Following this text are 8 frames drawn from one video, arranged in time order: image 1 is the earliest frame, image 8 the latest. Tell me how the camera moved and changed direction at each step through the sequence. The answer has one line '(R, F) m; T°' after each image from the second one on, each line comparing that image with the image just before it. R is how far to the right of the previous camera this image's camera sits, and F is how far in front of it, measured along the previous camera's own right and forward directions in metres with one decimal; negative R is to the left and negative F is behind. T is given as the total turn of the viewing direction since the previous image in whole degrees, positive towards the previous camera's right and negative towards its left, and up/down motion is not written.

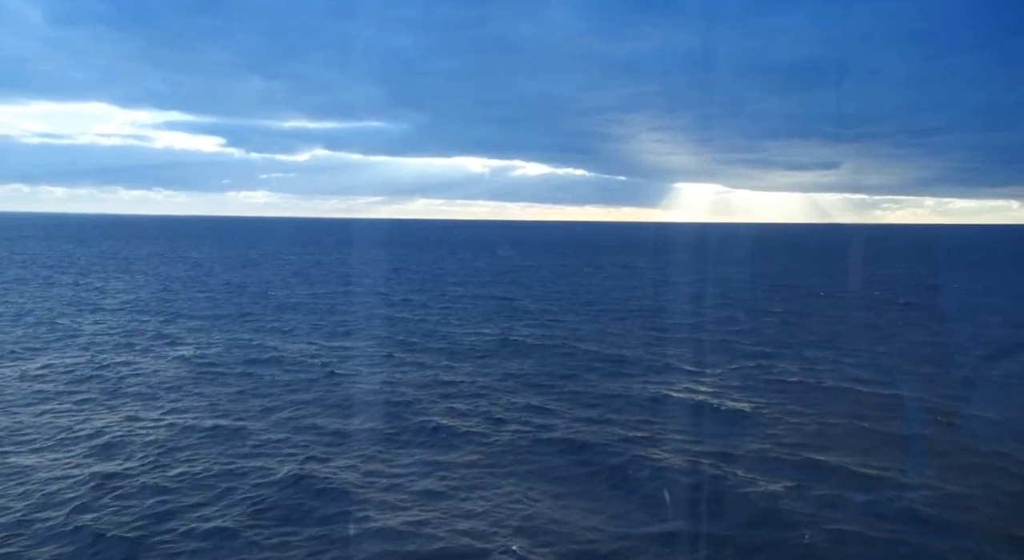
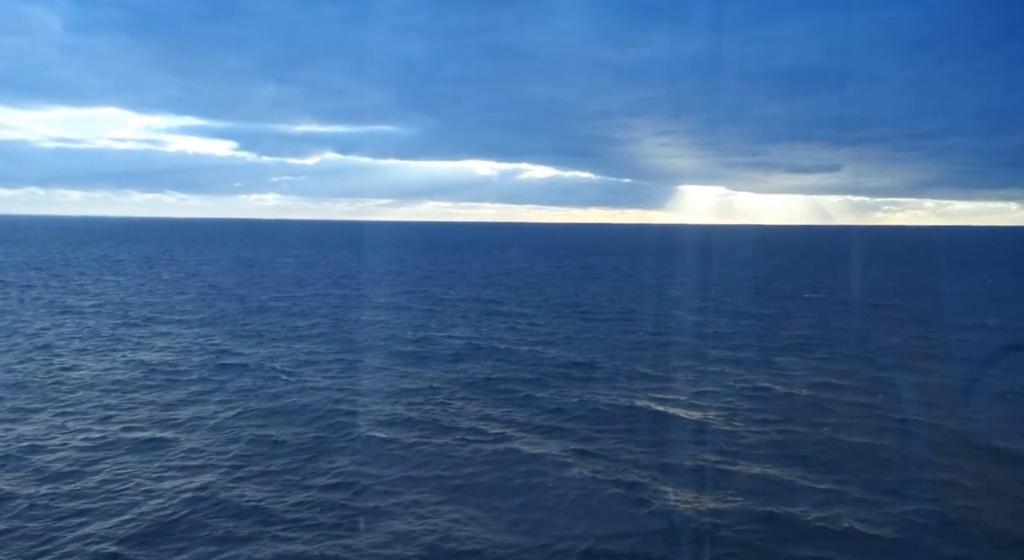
(-0.1, -0.9) m; 0°
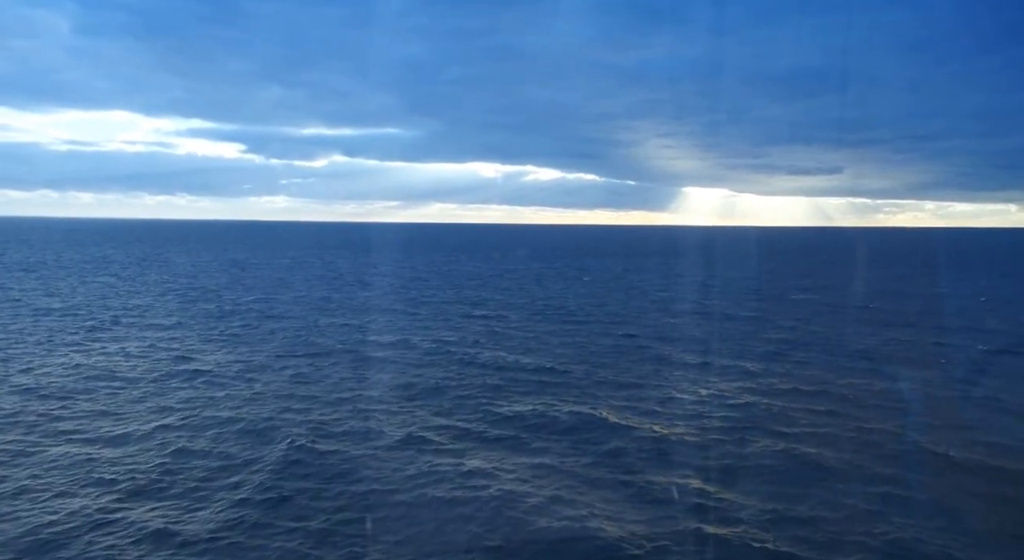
(0.0, -0.7) m; 0°
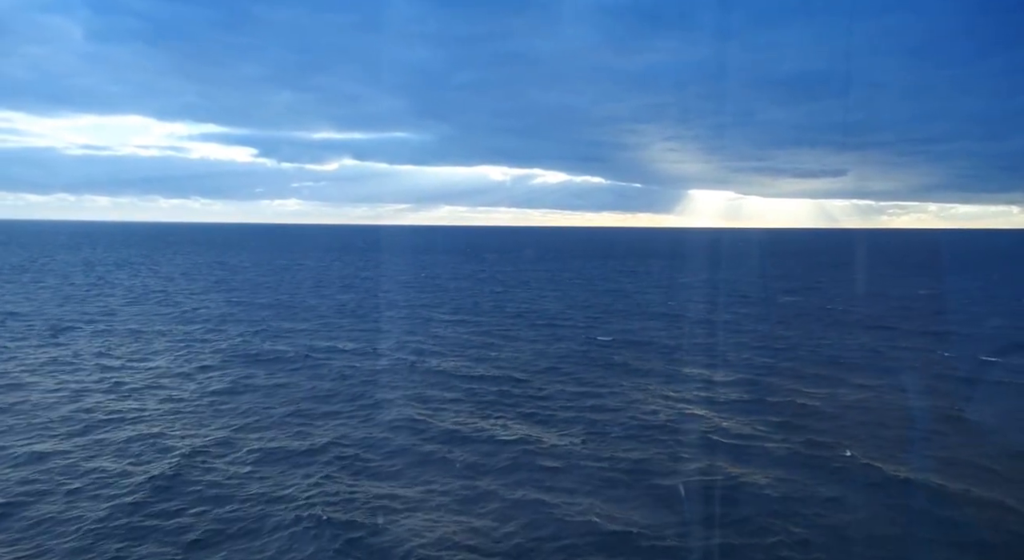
(0.0, -0.8) m; -1°
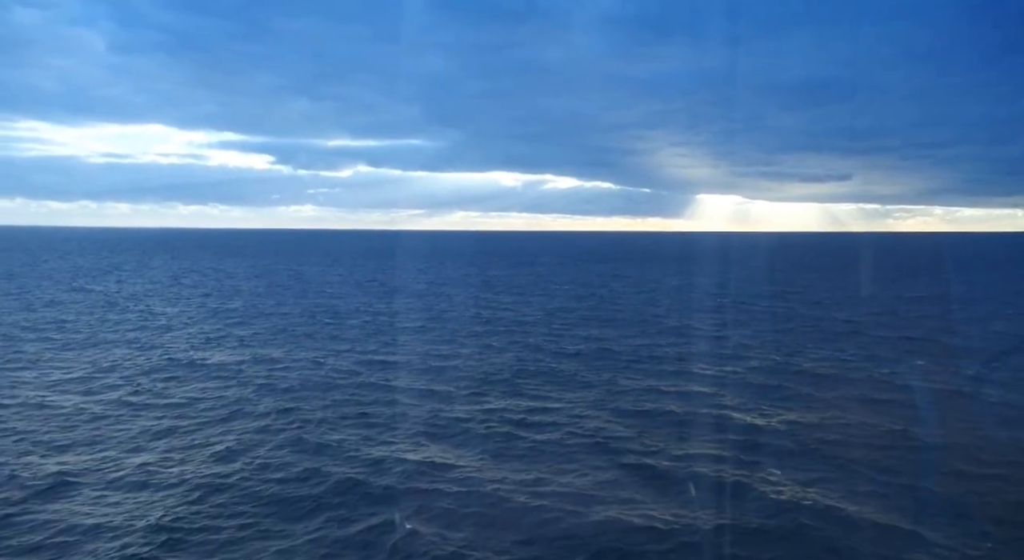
(+0.7, -0.9) m; -1°
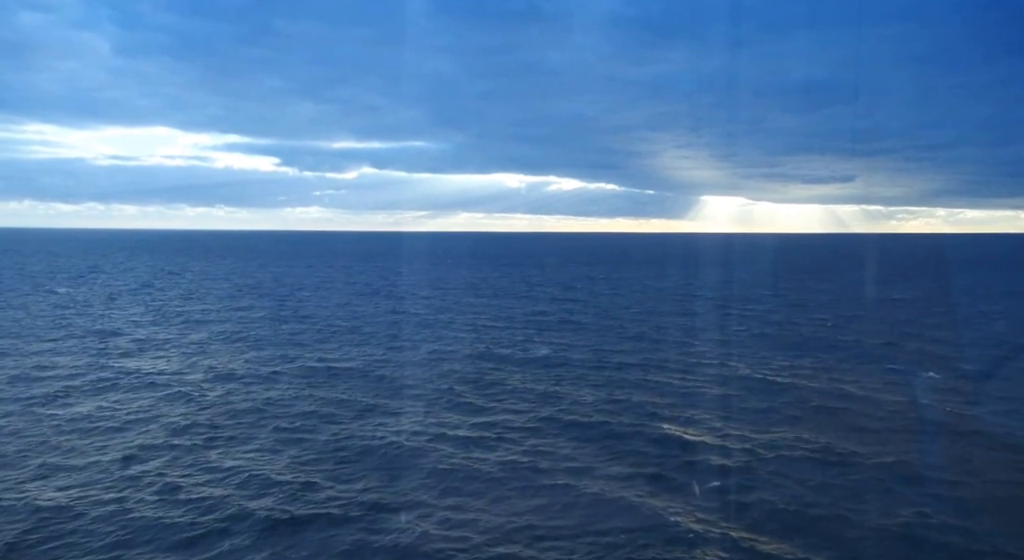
(0.0, -0.3) m; 0°
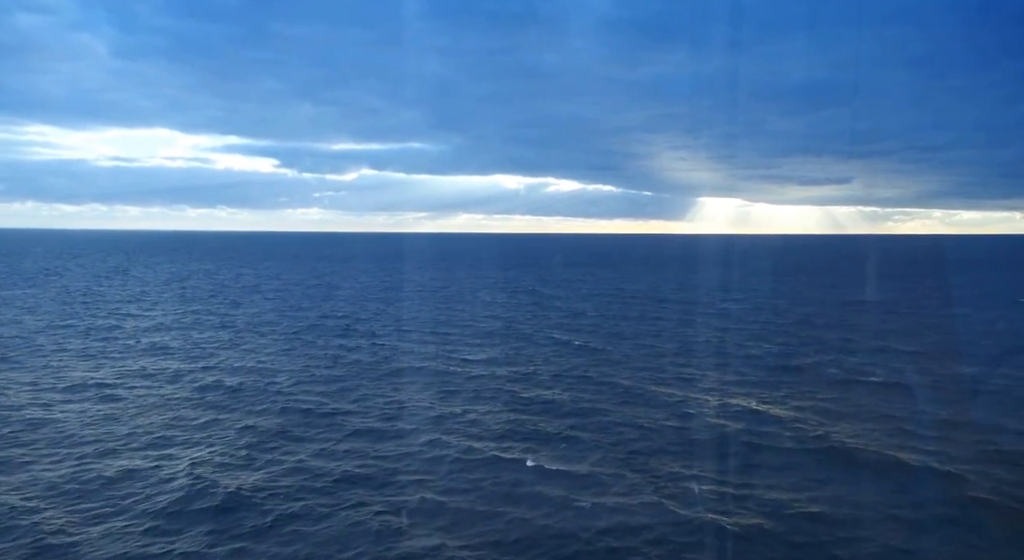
(-0.2, -0.4) m; 0°
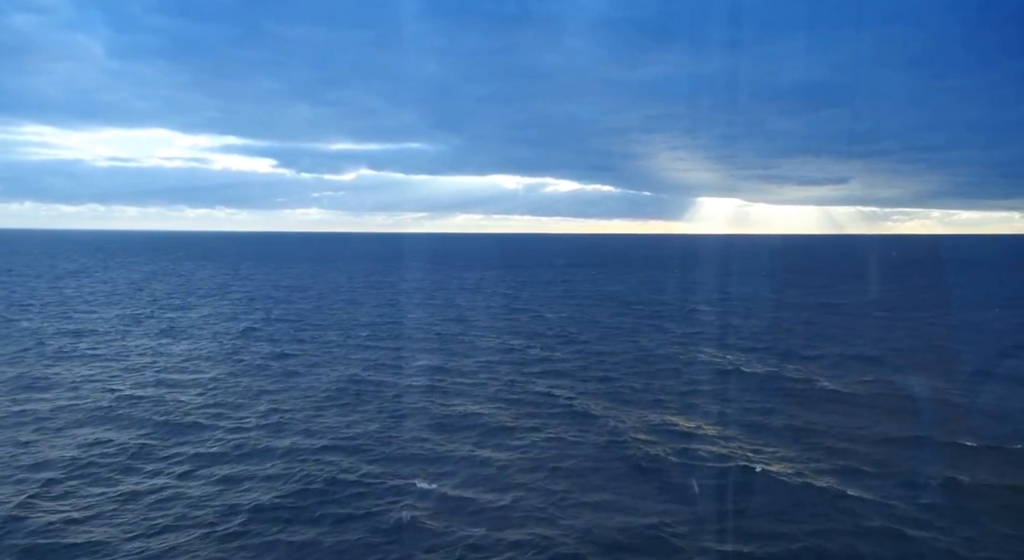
(+0.3, +0.1) m; 0°
